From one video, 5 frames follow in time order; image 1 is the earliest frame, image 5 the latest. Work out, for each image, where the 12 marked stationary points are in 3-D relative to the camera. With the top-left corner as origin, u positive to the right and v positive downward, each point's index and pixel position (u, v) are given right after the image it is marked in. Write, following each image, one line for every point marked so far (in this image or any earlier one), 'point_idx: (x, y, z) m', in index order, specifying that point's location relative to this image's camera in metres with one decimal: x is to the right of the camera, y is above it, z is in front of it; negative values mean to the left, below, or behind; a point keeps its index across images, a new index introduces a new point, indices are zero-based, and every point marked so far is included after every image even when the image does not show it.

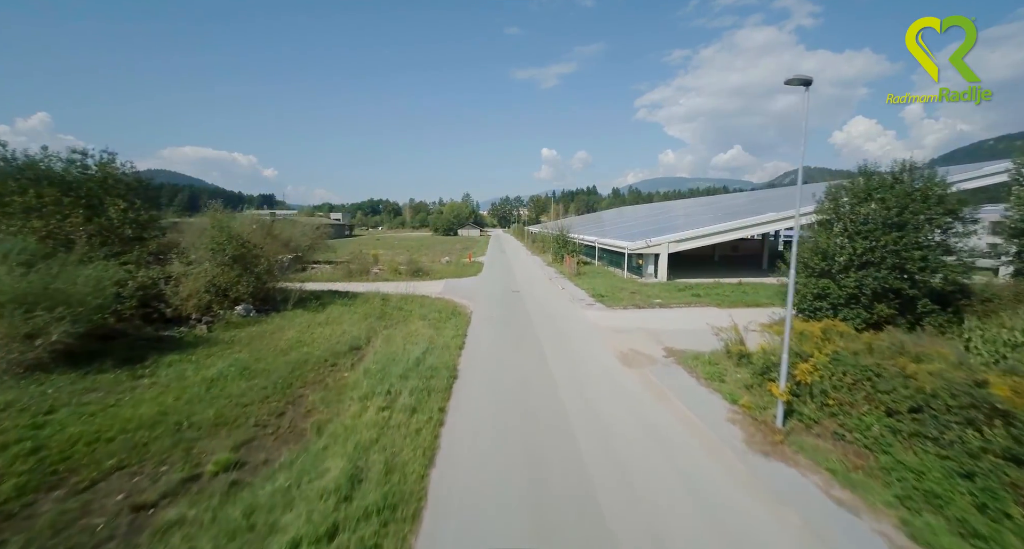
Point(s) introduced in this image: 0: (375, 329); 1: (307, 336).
0: (-3.3, -1.4, +10.1) m
1: (-4.5, -1.4, +9.3) m
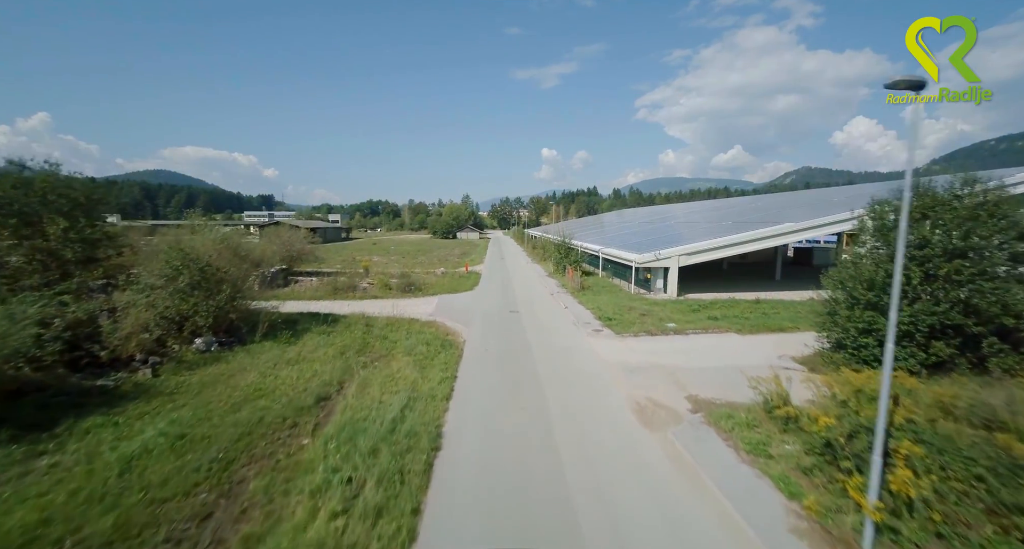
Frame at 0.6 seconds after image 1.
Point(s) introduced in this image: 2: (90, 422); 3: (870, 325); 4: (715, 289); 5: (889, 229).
0: (-3.3, -2.0, +8.8) m
1: (-4.6, -2.0, +8.0) m
2: (-6.0, -2.1, +6.0) m
3: (+7.2, -1.0, +8.4) m
4: (+9.4, -0.6, +19.4) m
5: (+7.6, +0.9, +8.5) m
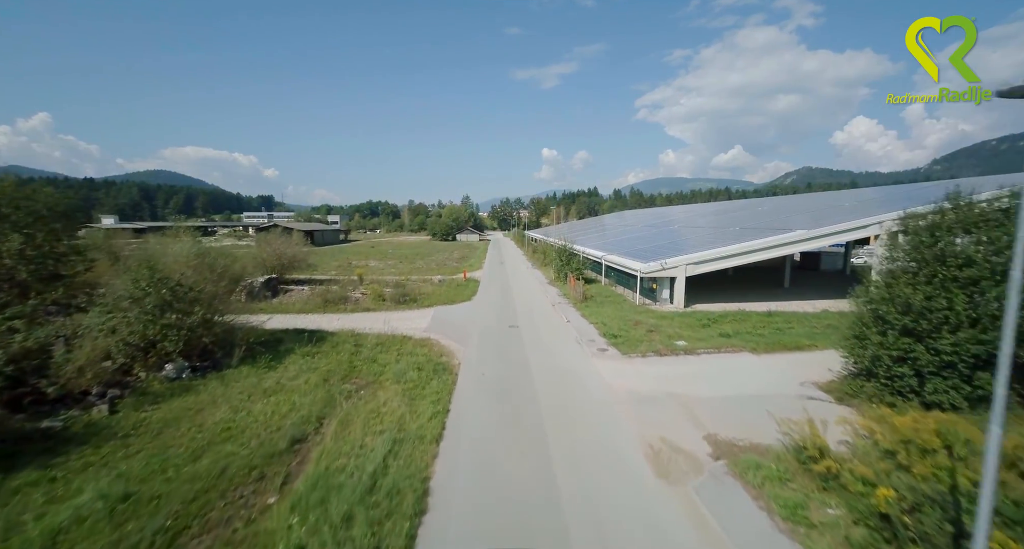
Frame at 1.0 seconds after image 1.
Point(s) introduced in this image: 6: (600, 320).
0: (-3.4, -2.4, +8.0) m
1: (-4.6, -2.4, +7.2) m
2: (-6.1, -2.5, +5.2) m
3: (+7.1, -1.4, +7.6) m
4: (+9.3, -1.1, +18.6) m
5: (+7.6, +0.5, +7.7) m
6: (+3.0, -1.6, +14.5) m
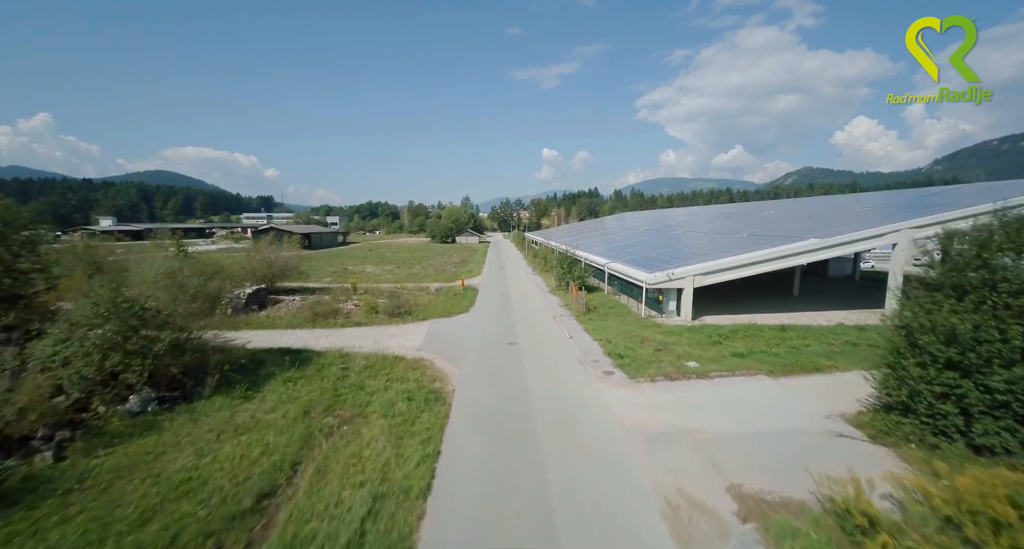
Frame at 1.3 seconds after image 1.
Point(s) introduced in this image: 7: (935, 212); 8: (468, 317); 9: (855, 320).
0: (-3.4, -2.9, +7.2) m
1: (-4.7, -2.9, +6.4) m
2: (-6.1, -2.9, +4.4) m
3: (+7.1, -1.8, +6.8) m
4: (+9.3, -1.5, +17.8) m
5: (+7.6, +0.1, +6.9) m
6: (+3.0, -2.0, +13.7) m
7: (+18.0, +2.7, +17.9) m
8: (-1.7, -1.7, +16.6) m
9: (+13.7, -1.8, +16.9) m
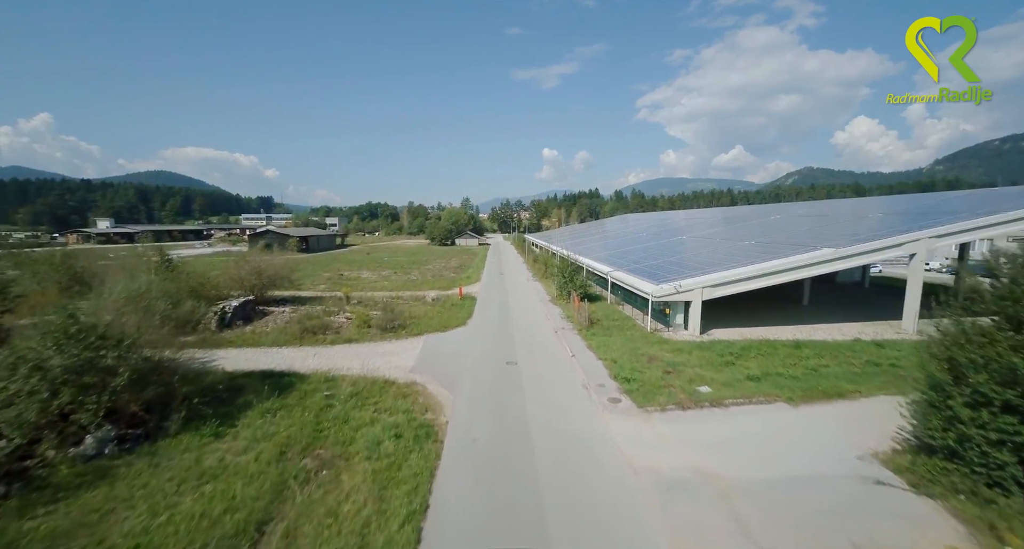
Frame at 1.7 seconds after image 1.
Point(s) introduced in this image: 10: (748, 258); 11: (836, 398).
0: (-3.4, -3.3, +6.4) m
1: (-4.7, -3.3, +5.6) m
2: (-6.1, -3.4, +3.6) m
3: (+7.1, -2.3, +6.0) m
4: (+9.3, -1.9, +17.0) m
5: (+7.6, -0.4, +6.1) m
6: (+3.0, -2.5, +12.9) m
7: (+18.0, +2.2, +17.1) m
8: (-1.7, -2.1, +15.8) m
9: (+13.7, -2.3, +16.1) m
10: (+10.2, +0.7, +18.1) m
11: (+7.9, -3.0, +10.2) m
